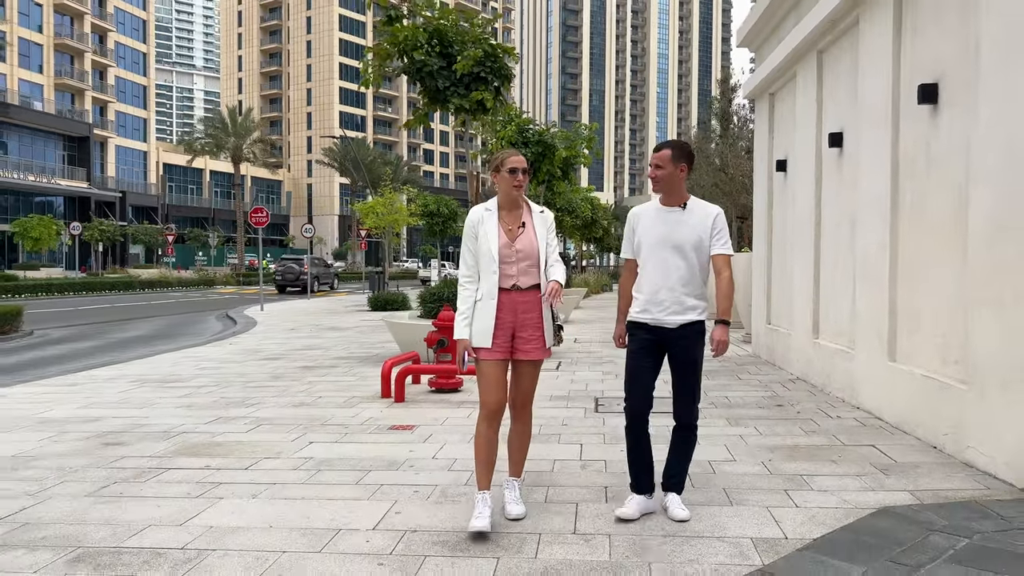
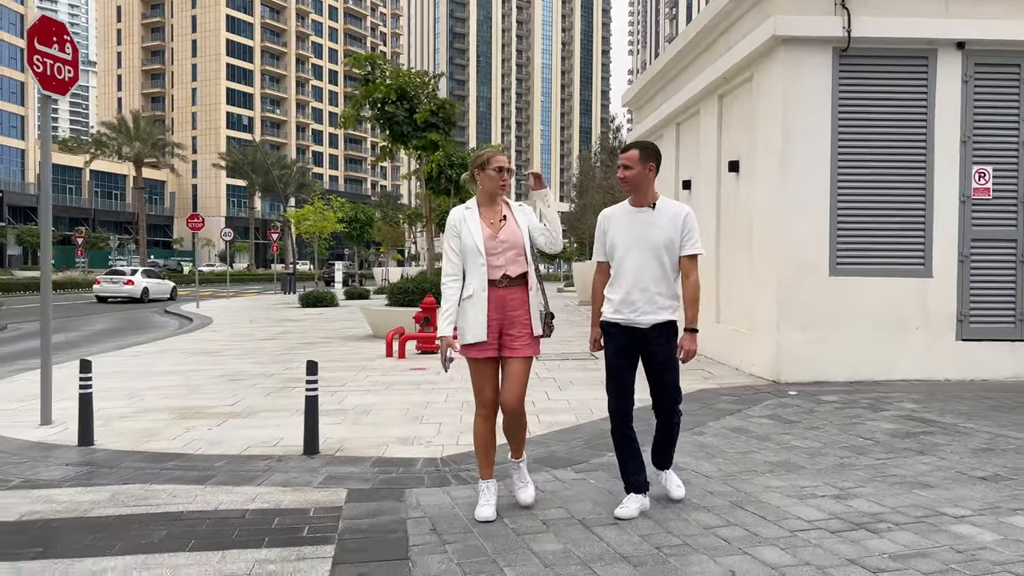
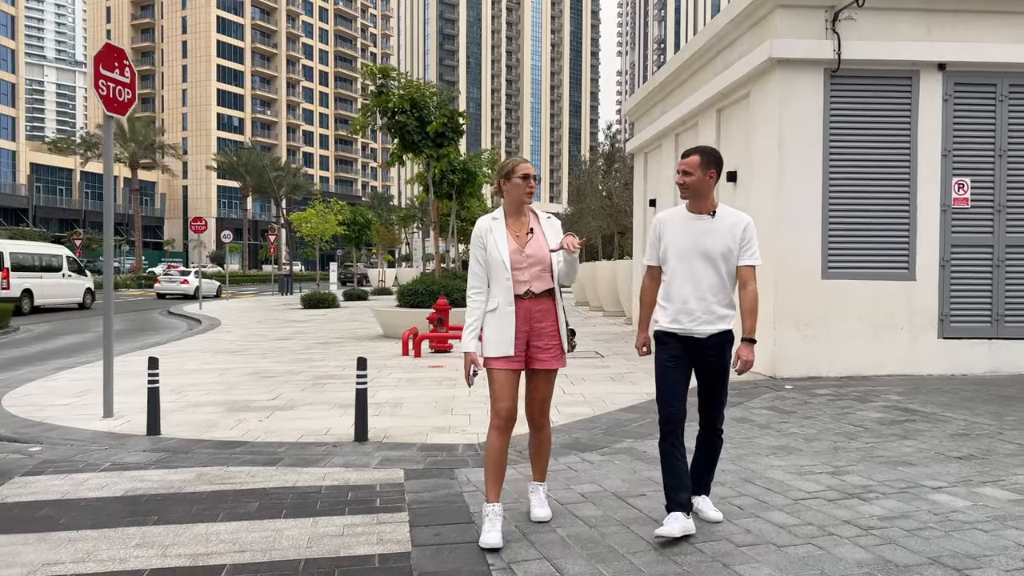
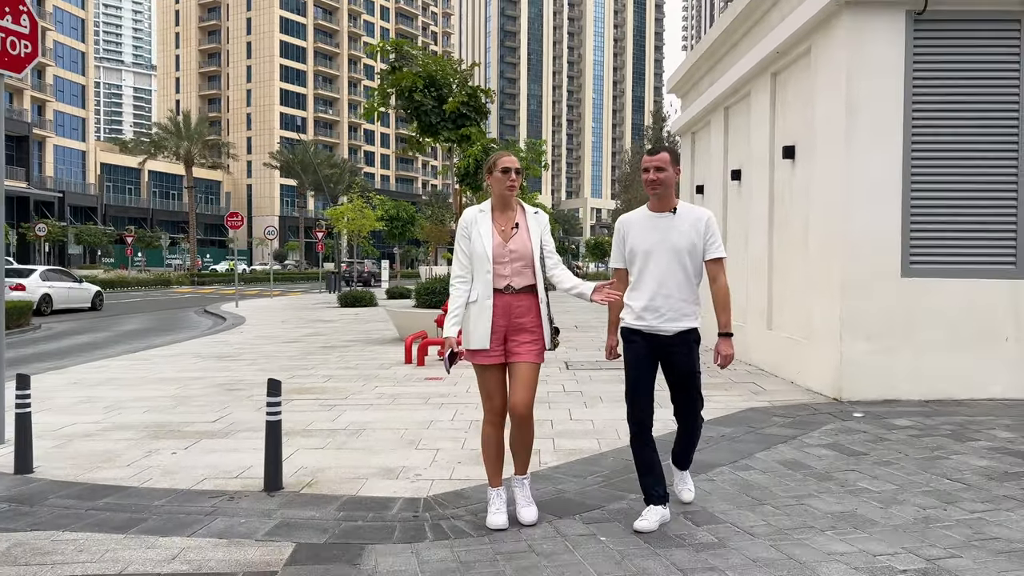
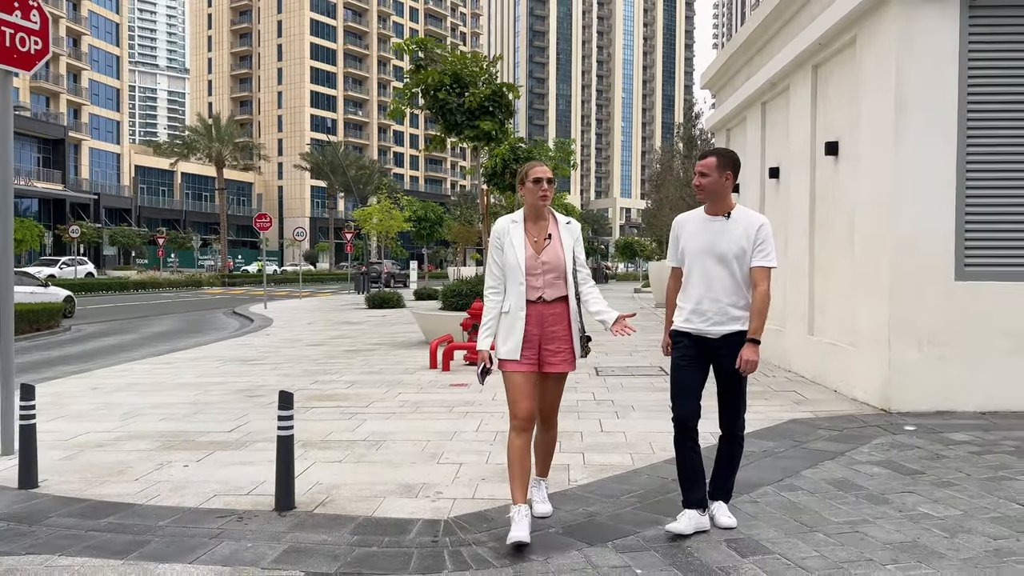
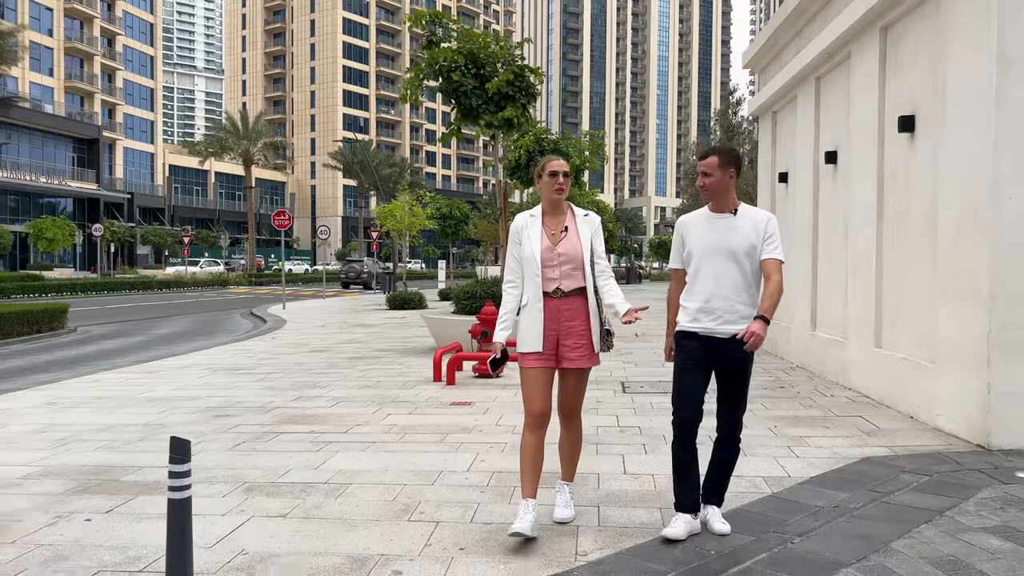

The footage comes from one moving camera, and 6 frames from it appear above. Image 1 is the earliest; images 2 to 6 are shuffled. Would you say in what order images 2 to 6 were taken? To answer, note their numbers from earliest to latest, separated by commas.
6, 5, 4, 2, 3
